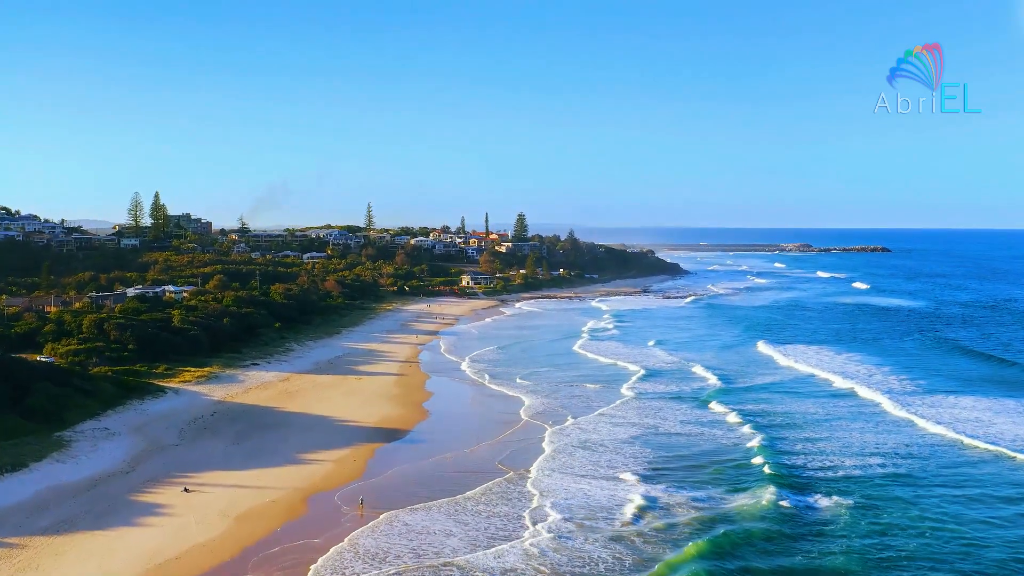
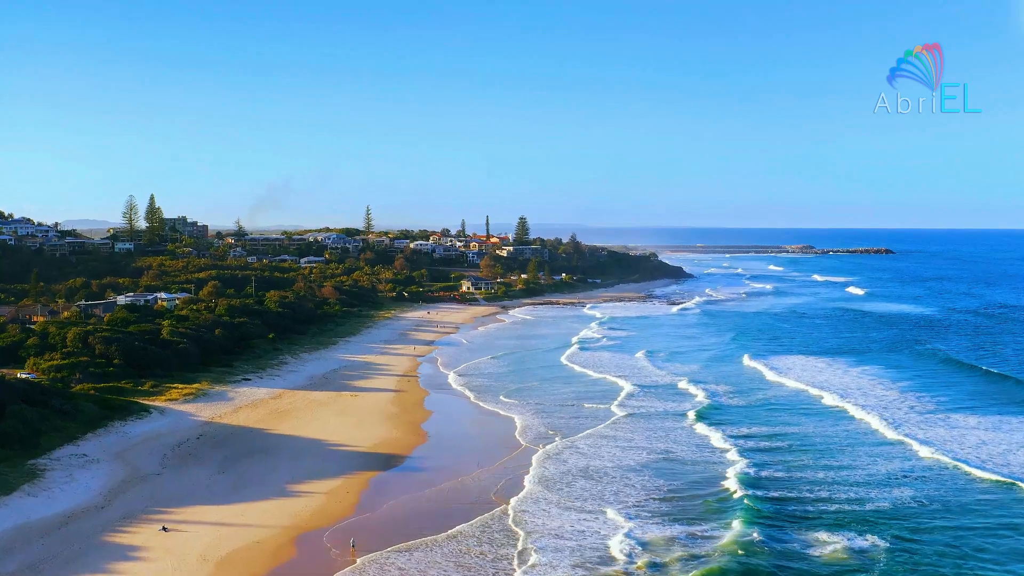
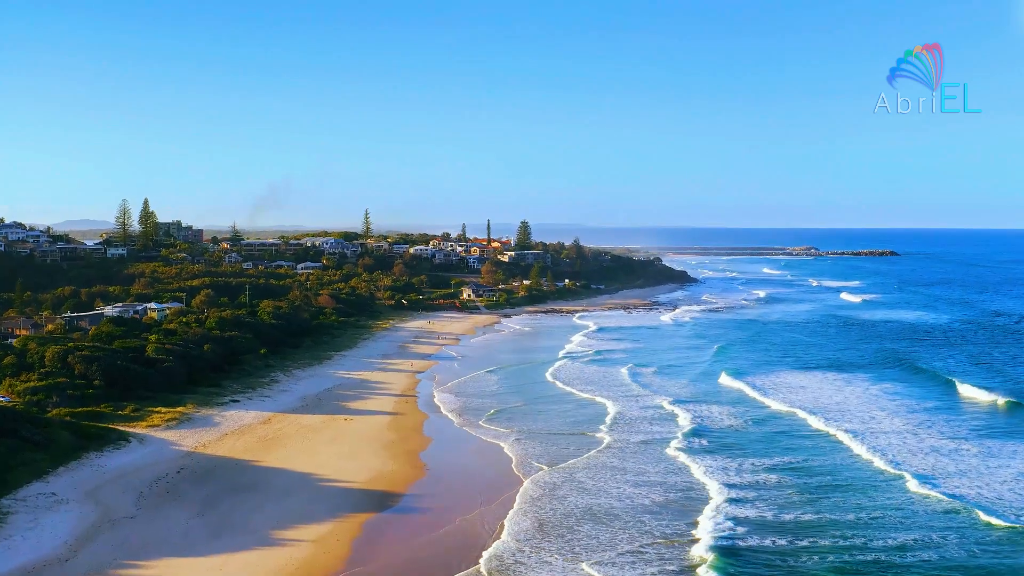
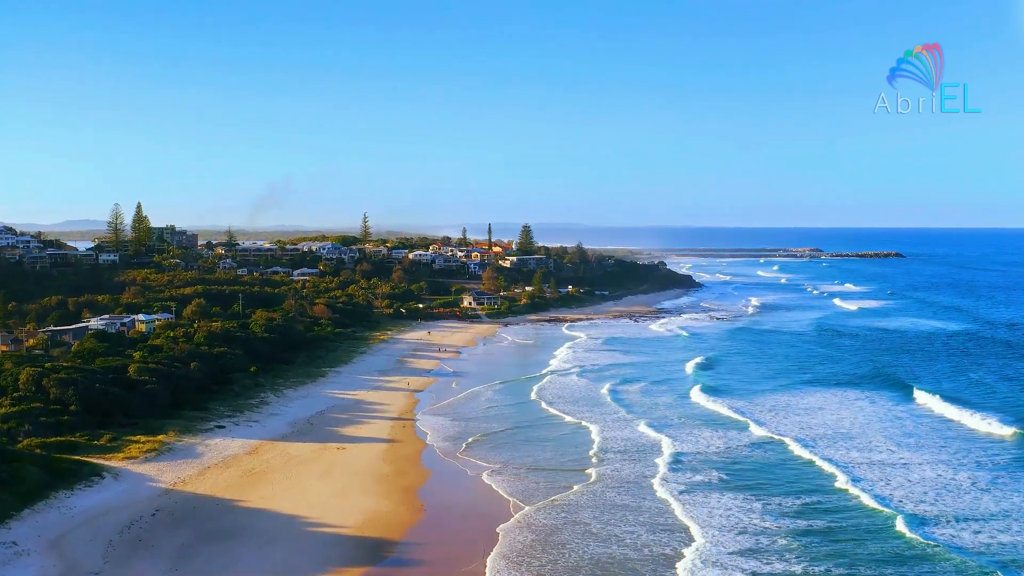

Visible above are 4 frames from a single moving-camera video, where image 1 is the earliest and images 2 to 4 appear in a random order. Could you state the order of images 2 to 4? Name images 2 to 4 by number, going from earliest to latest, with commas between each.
2, 3, 4
